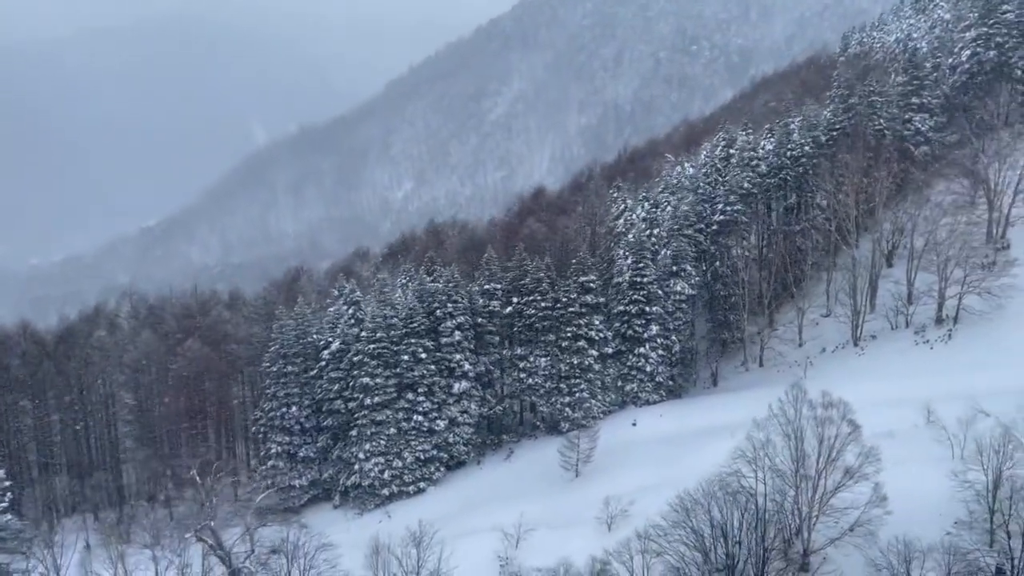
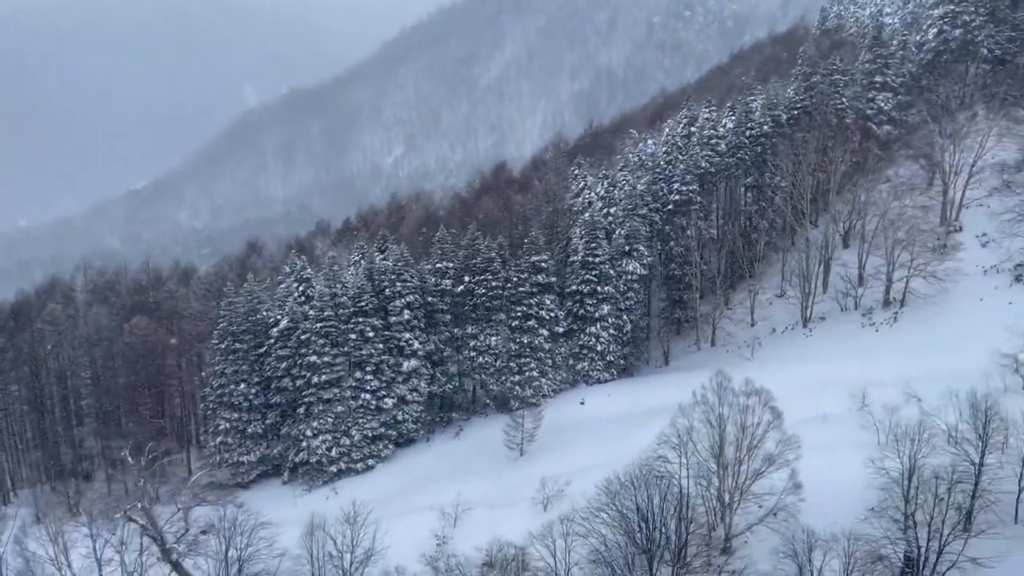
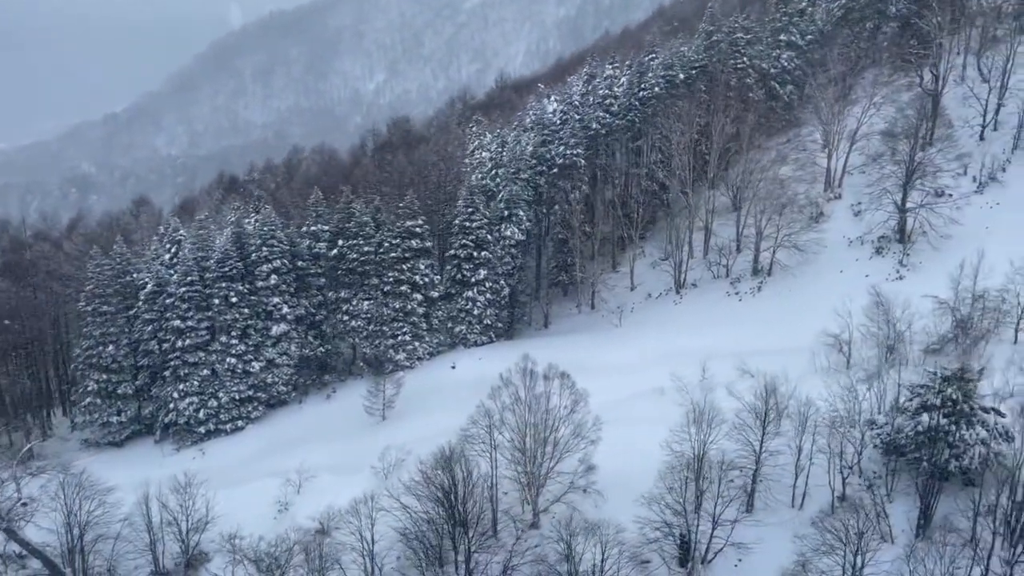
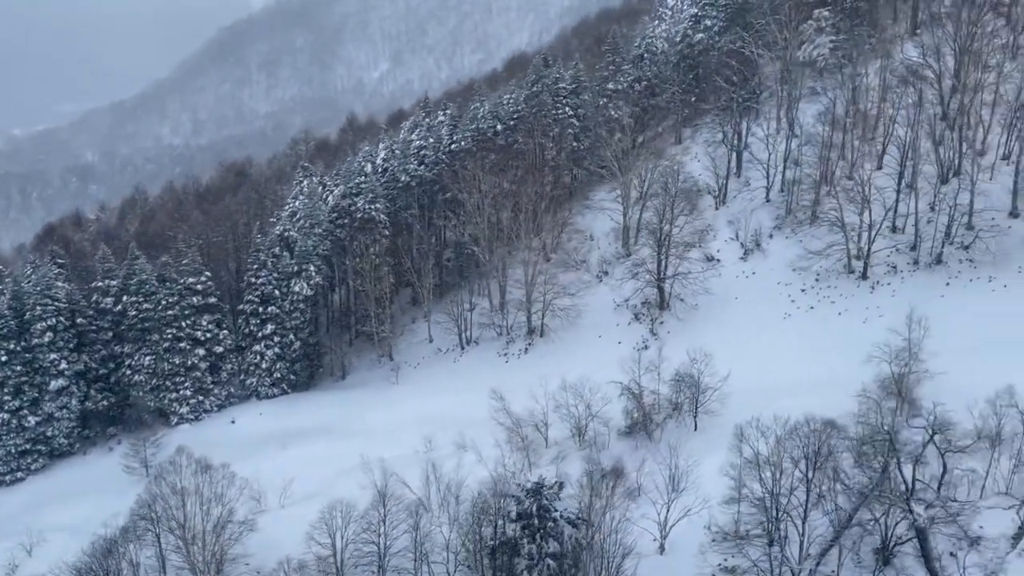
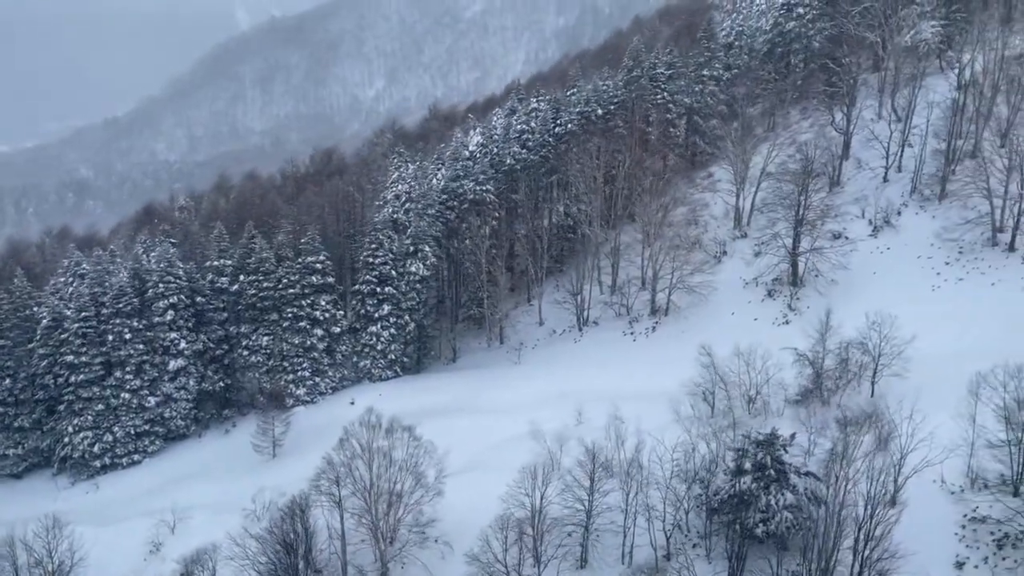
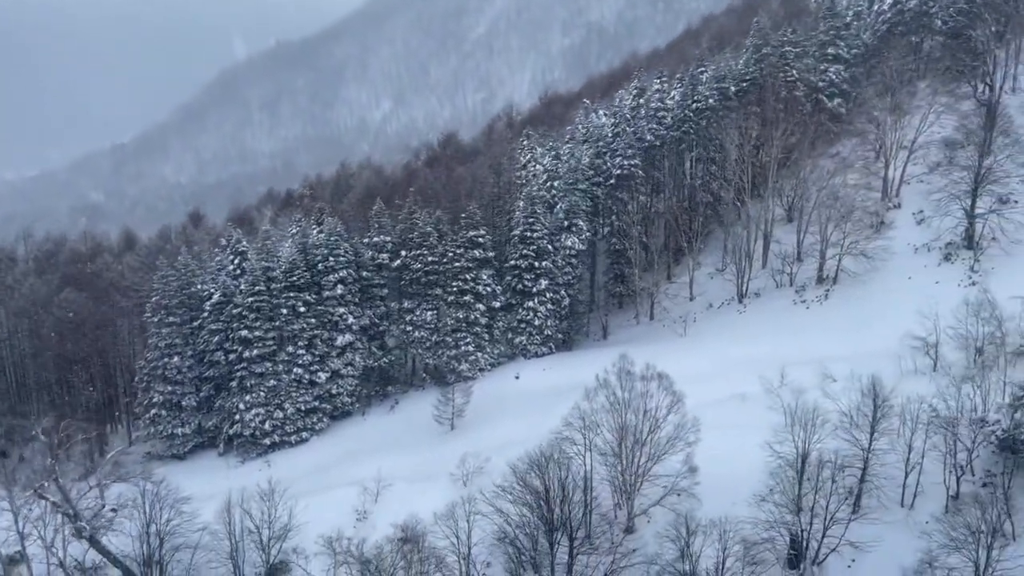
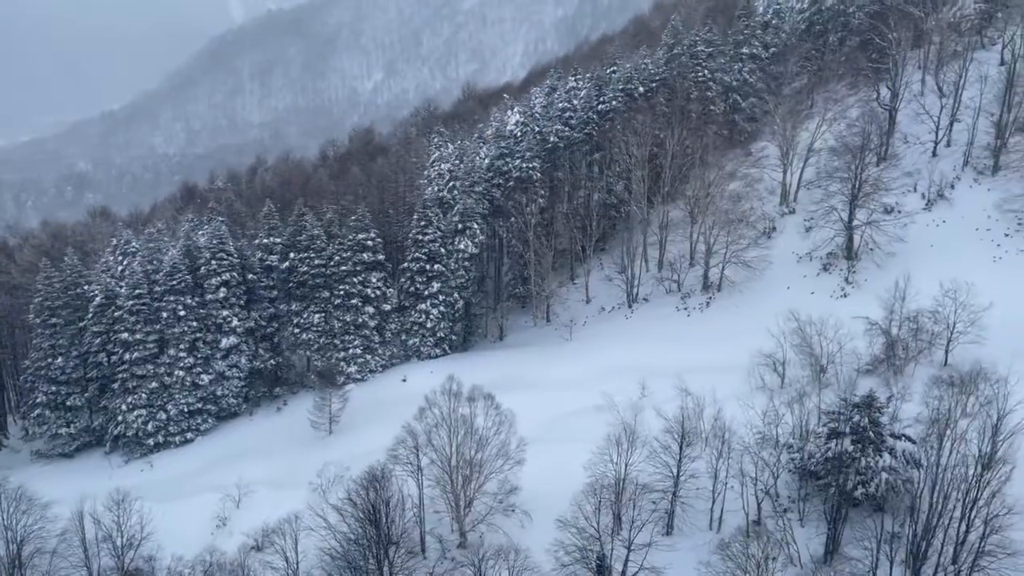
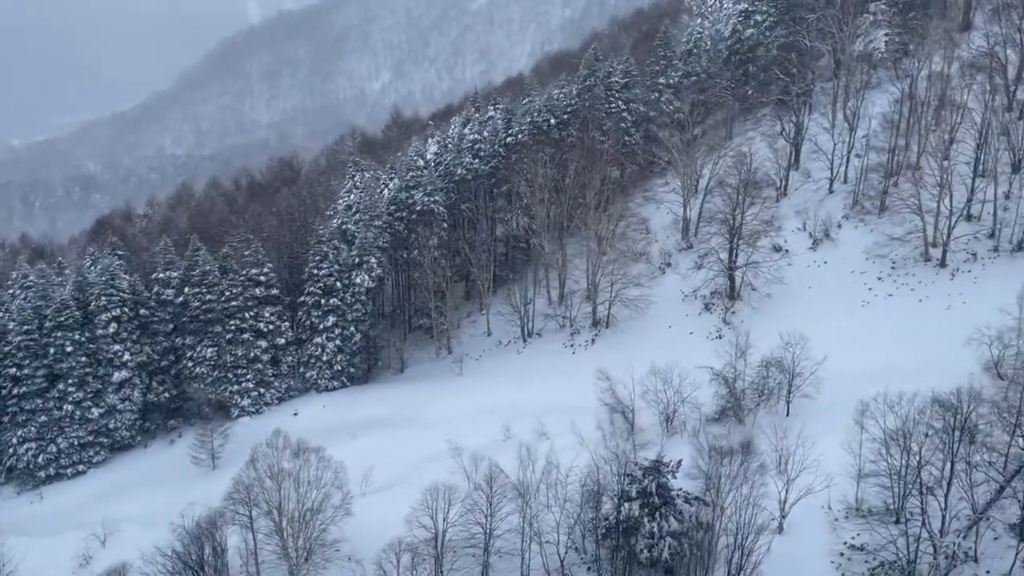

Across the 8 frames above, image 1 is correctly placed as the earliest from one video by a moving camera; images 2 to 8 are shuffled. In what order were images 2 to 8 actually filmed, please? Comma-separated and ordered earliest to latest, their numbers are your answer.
2, 6, 3, 7, 5, 8, 4
